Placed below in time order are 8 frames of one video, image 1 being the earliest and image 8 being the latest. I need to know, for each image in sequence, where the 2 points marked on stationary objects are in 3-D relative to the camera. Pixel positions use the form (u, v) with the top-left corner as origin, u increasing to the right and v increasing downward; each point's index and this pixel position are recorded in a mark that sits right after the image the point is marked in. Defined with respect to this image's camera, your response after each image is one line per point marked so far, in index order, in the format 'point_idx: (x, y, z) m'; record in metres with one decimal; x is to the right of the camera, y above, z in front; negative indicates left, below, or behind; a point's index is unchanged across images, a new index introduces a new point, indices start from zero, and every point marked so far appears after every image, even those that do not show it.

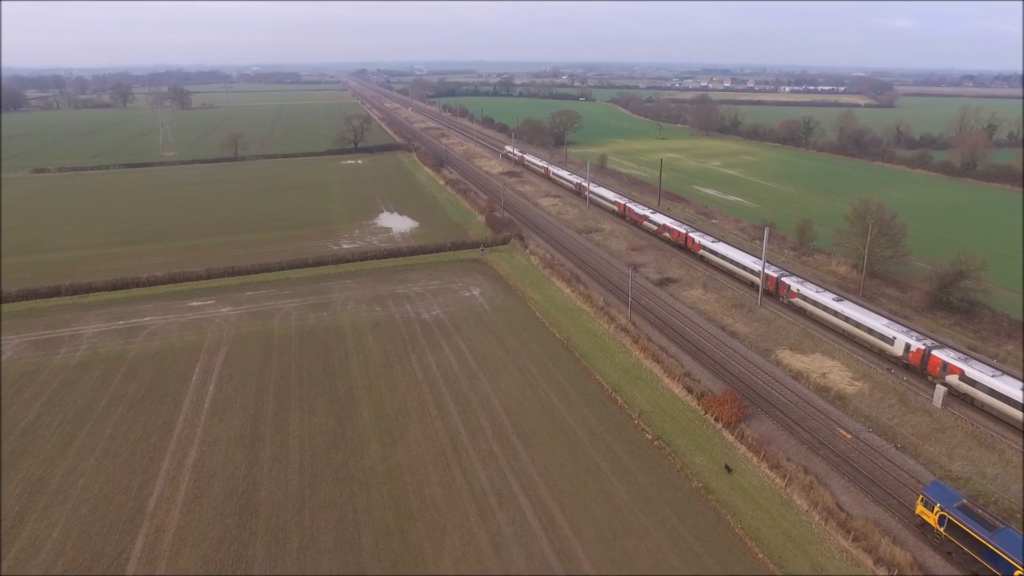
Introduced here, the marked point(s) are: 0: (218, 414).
0: (-9.5, -4.0, +17.4) m
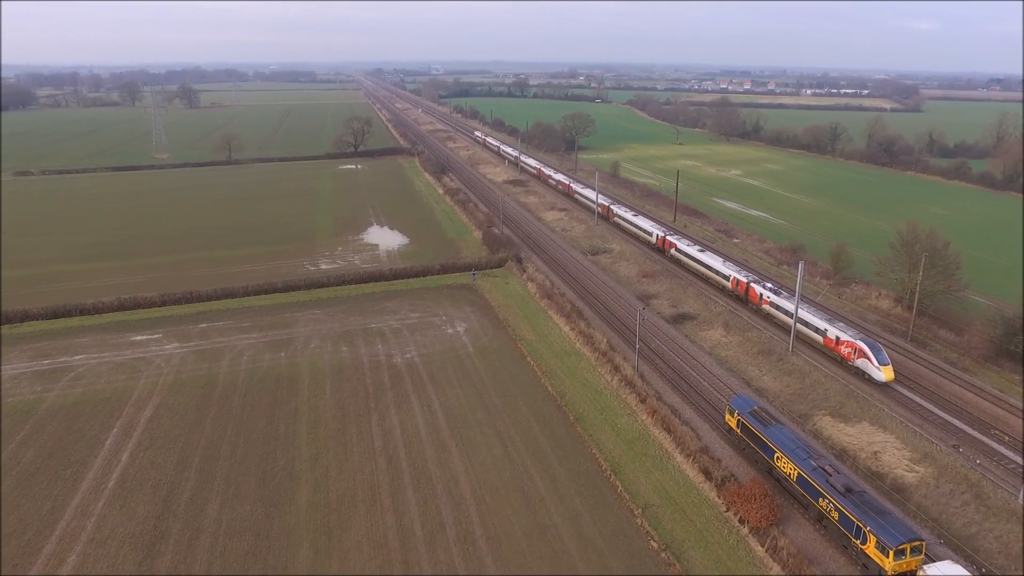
0: (-10.2, -5.4, +14.1) m
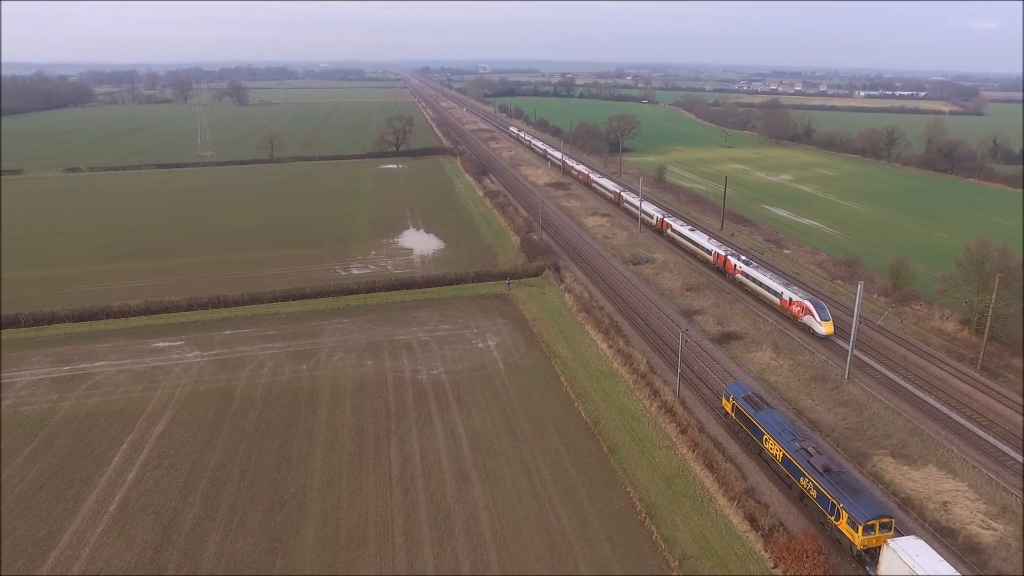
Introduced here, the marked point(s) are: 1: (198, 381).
0: (-9.6, -5.7, +13.3) m
1: (-11.5, -3.4, +19.7) m
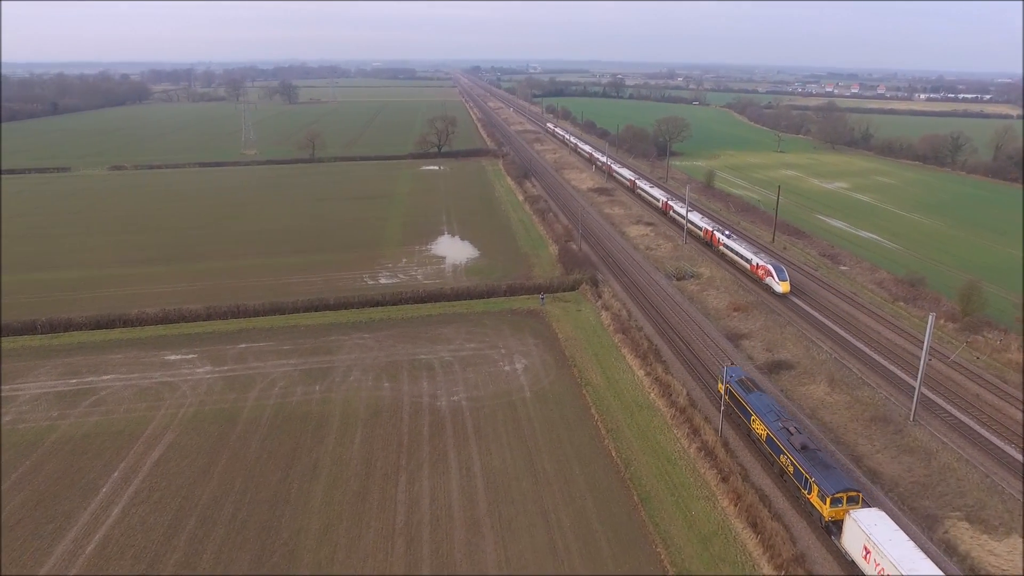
0: (-9.3, -6.2, +12.1) m
1: (-10.6, -3.9, +18.6) m
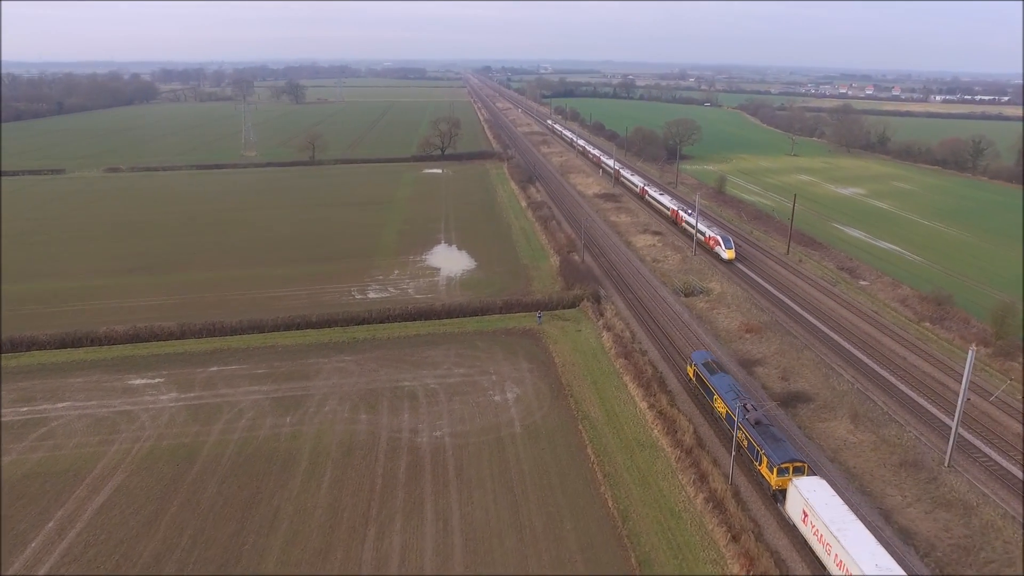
0: (-9.8, -7.0, +10.5) m
1: (-11.0, -4.6, +17.0) m
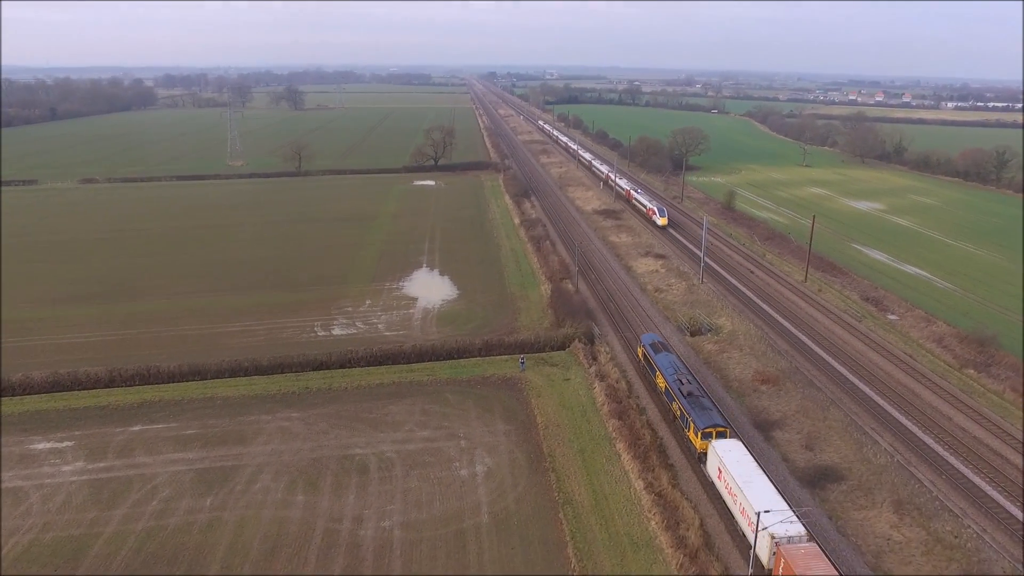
0: (-10.9, -8.4, +7.4) m
1: (-11.9, -6.1, +13.9) m
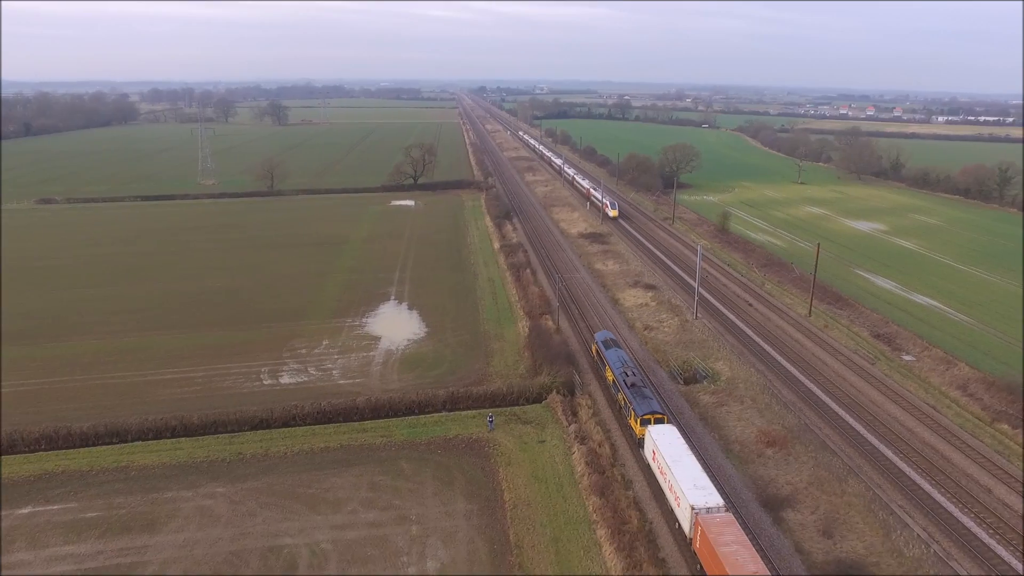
0: (-11.8, -9.7, +4.3) m
1: (-12.9, -7.5, +10.9) m
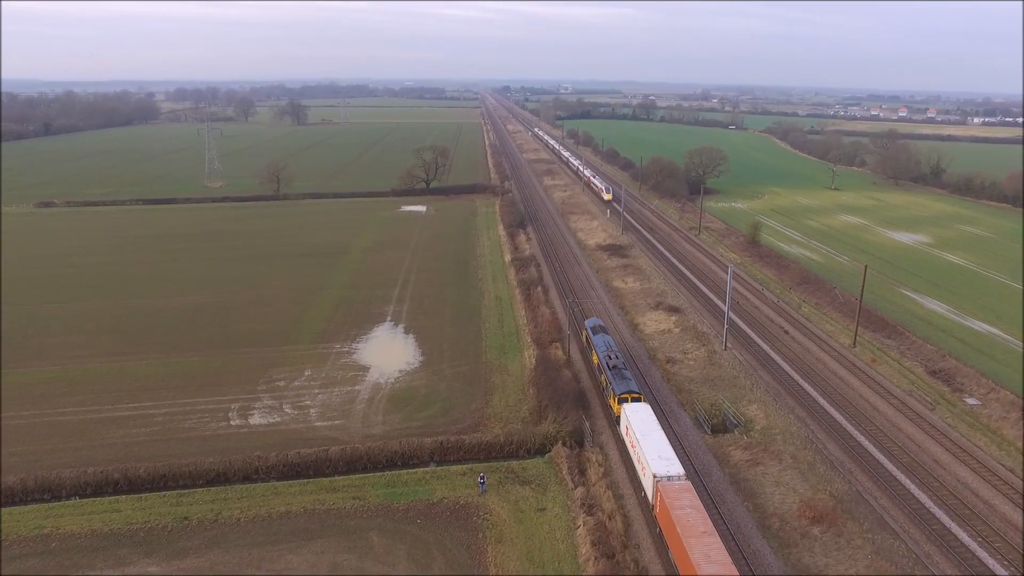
0: (-12.5, -10.6, +1.9) m
1: (-13.4, -8.5, +8.6) m
